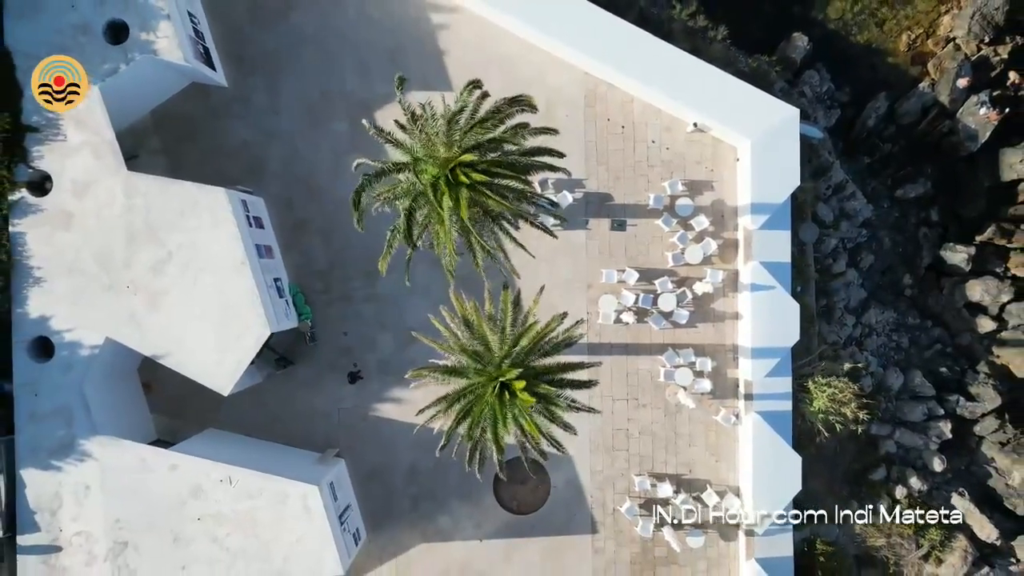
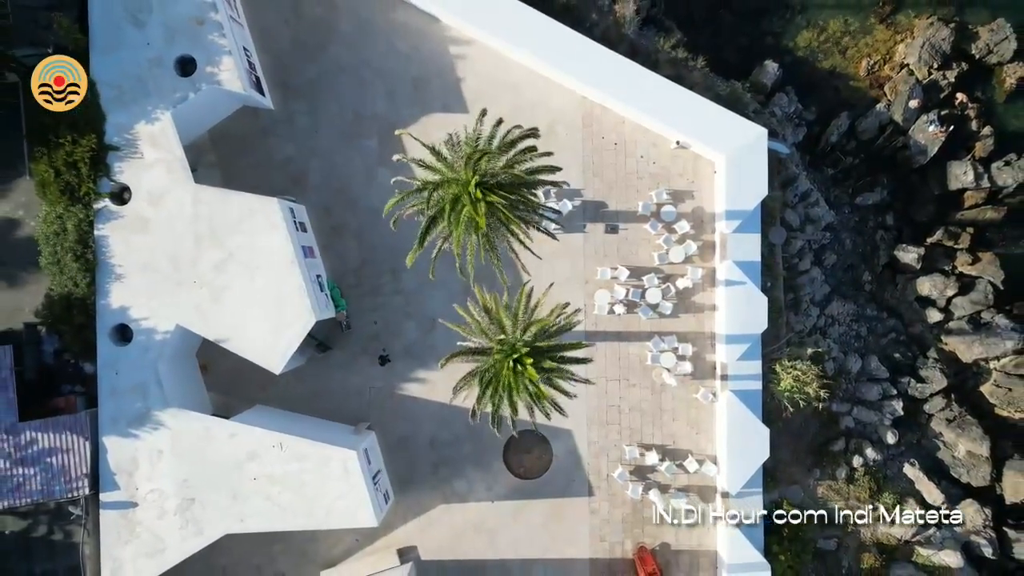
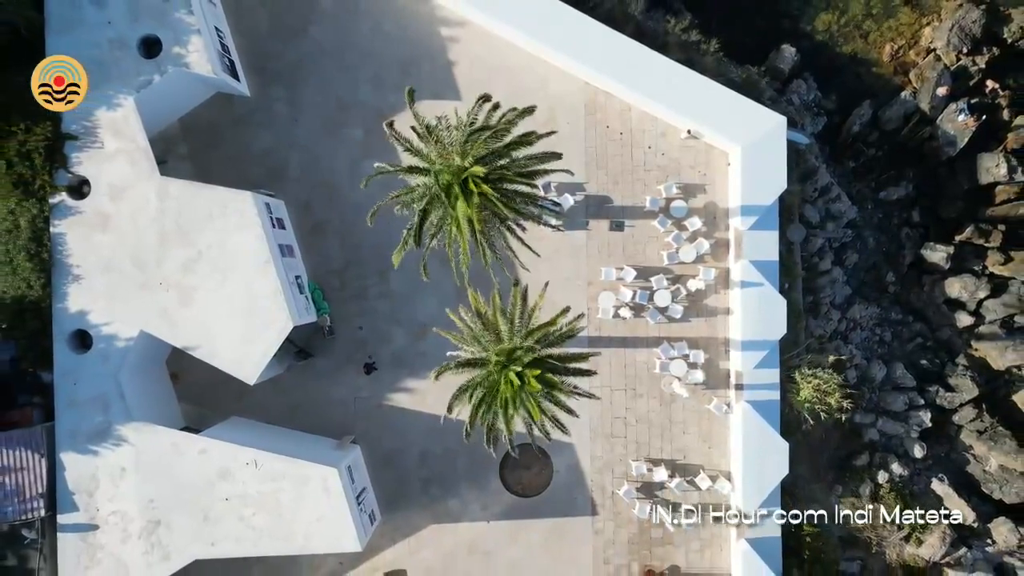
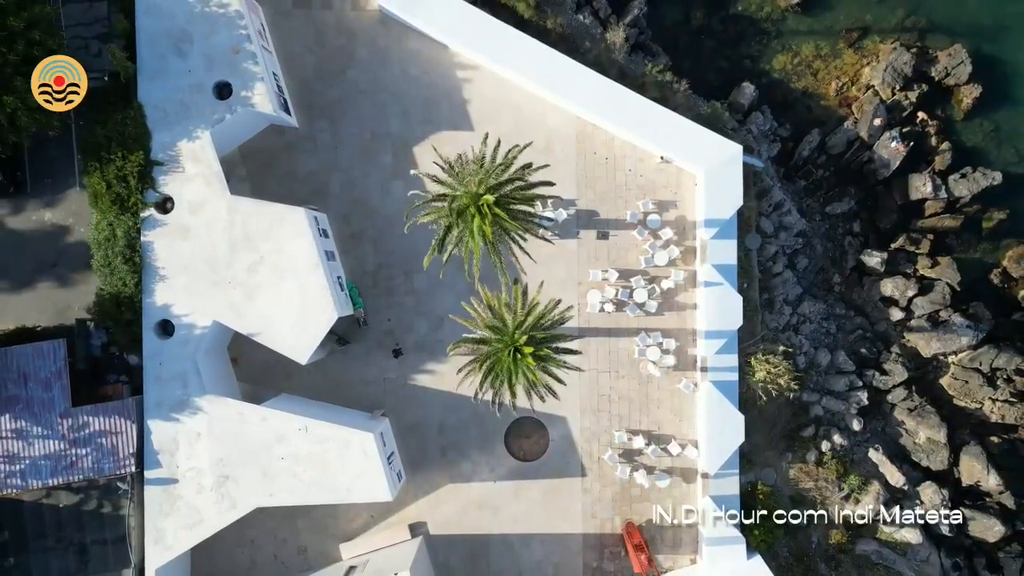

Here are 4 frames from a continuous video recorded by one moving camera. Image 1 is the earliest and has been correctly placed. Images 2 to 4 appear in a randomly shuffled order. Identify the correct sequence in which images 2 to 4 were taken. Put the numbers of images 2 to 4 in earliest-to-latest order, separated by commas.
3, 2, 4
